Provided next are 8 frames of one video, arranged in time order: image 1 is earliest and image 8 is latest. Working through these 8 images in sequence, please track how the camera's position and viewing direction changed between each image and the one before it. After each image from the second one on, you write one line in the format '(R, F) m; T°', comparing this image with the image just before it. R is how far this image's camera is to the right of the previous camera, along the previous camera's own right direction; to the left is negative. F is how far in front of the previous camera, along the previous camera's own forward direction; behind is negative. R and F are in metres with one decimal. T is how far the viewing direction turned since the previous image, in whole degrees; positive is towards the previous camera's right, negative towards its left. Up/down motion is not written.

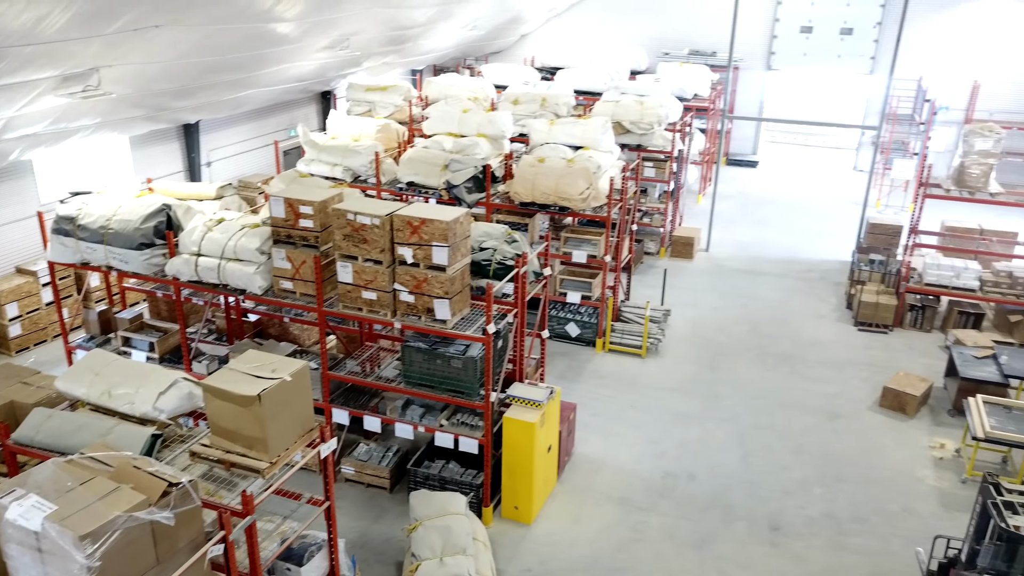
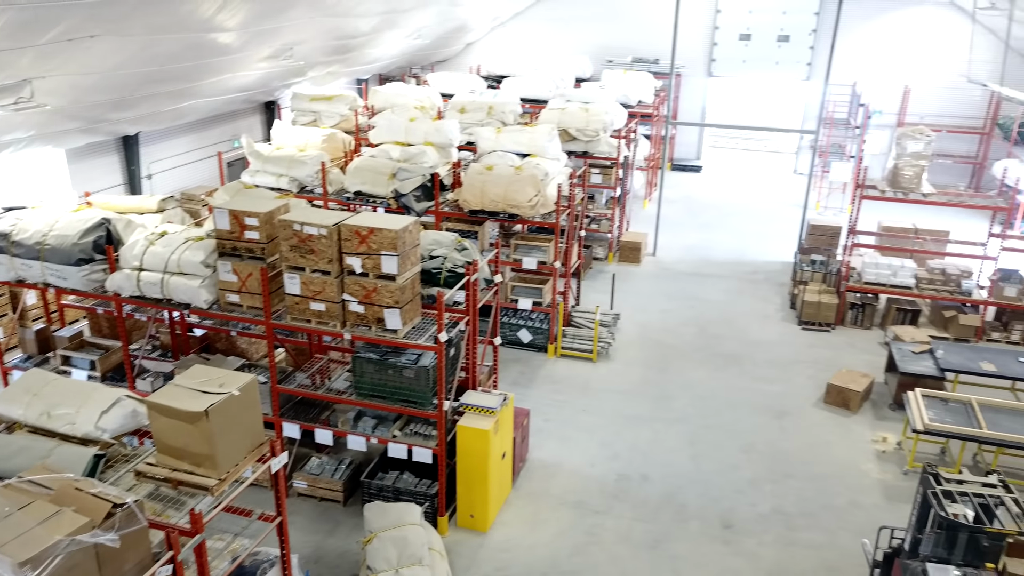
(0.0, 0.0) m; +3°
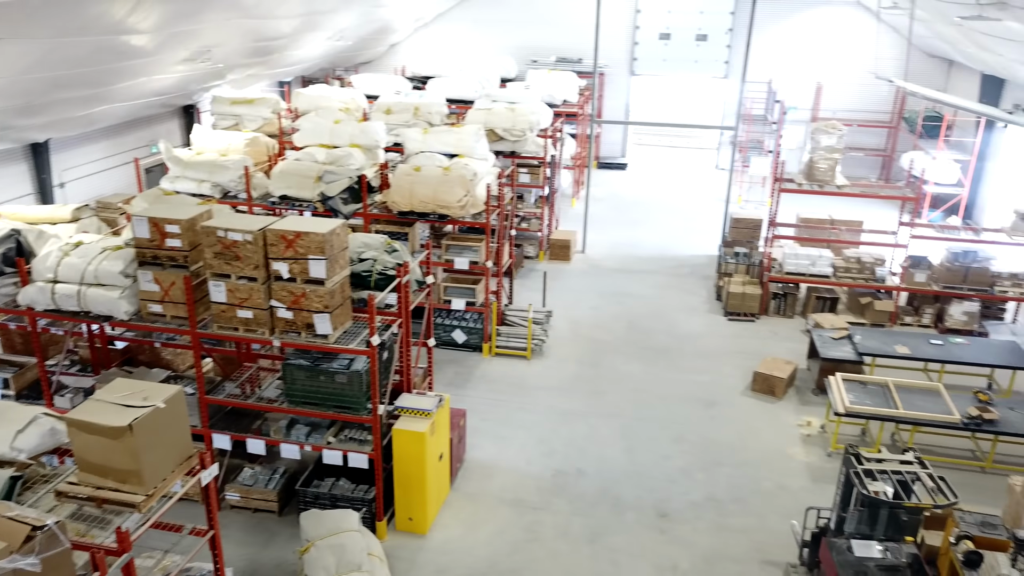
(0.0, 0.0) m; +5°
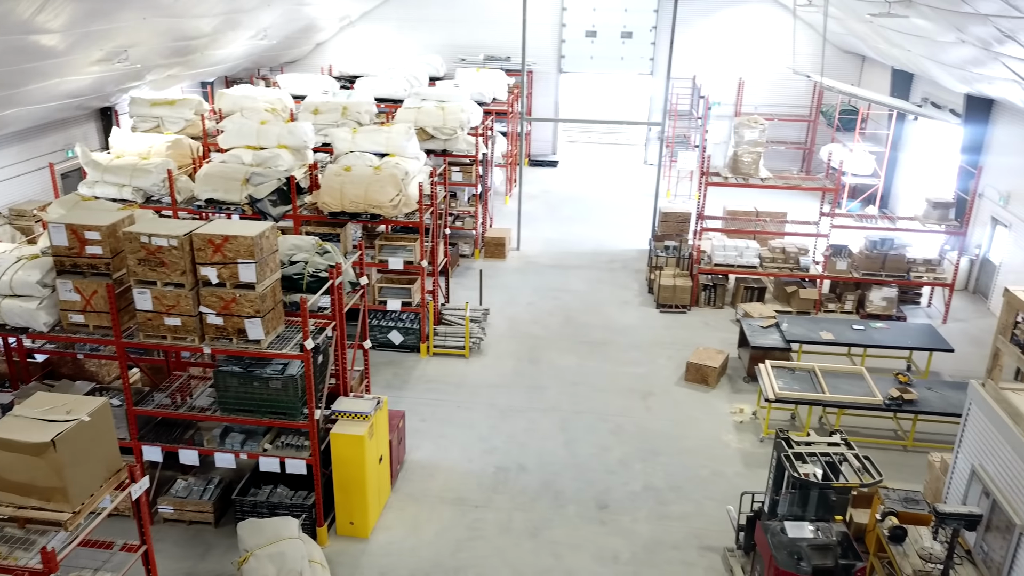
(0.0, 0.0) m; +5°
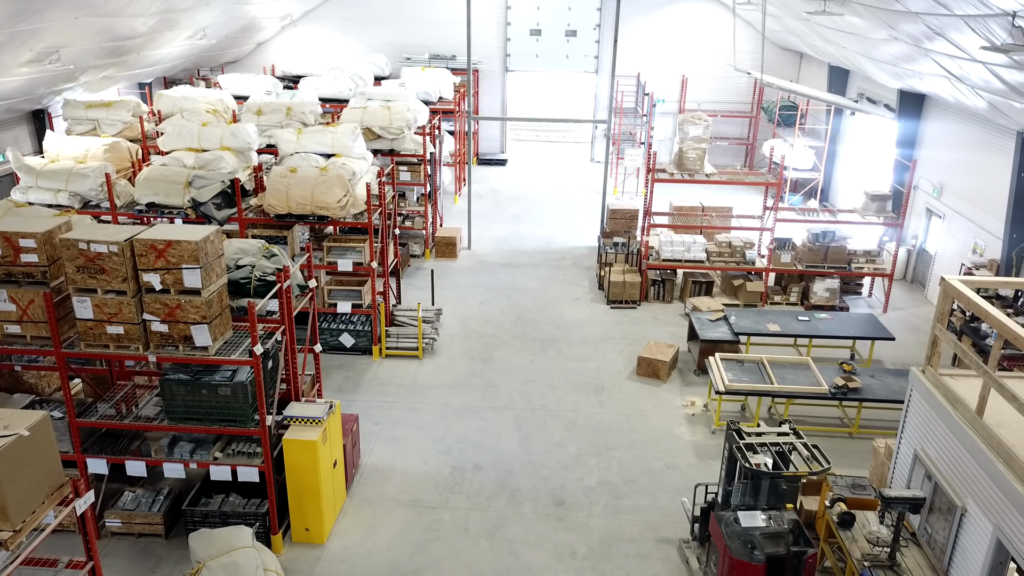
(0.0, 0.0) m; +4°
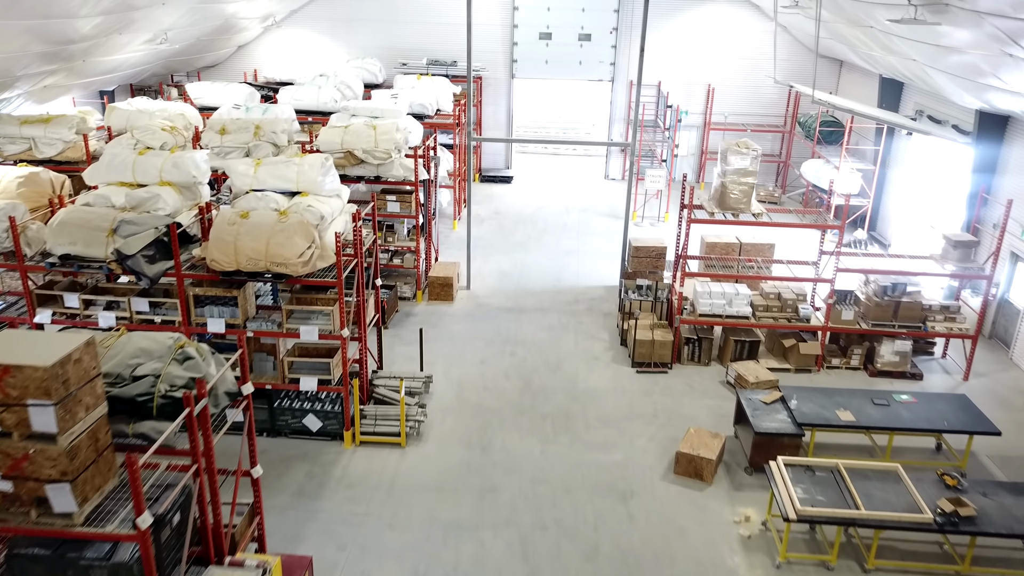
(0.0, +1.8) m; 0°
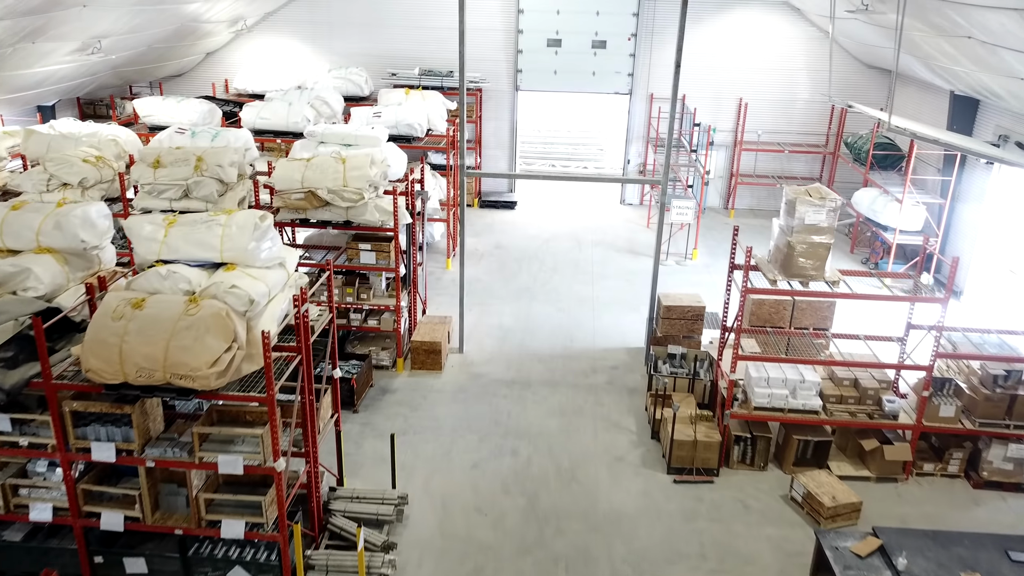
(0.0, +2.0) m; 0°
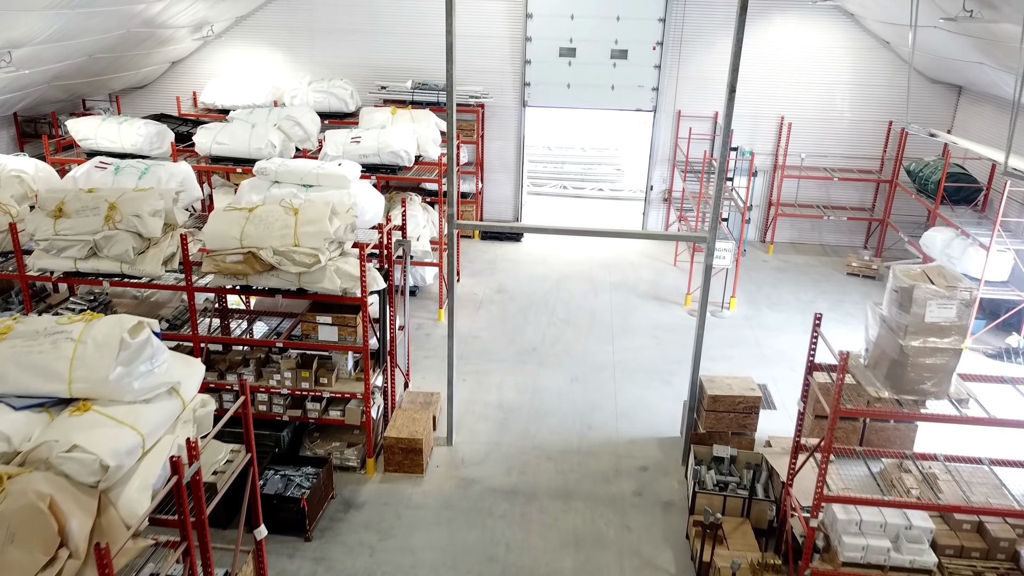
(+0.1, +1.9) m; -1°
